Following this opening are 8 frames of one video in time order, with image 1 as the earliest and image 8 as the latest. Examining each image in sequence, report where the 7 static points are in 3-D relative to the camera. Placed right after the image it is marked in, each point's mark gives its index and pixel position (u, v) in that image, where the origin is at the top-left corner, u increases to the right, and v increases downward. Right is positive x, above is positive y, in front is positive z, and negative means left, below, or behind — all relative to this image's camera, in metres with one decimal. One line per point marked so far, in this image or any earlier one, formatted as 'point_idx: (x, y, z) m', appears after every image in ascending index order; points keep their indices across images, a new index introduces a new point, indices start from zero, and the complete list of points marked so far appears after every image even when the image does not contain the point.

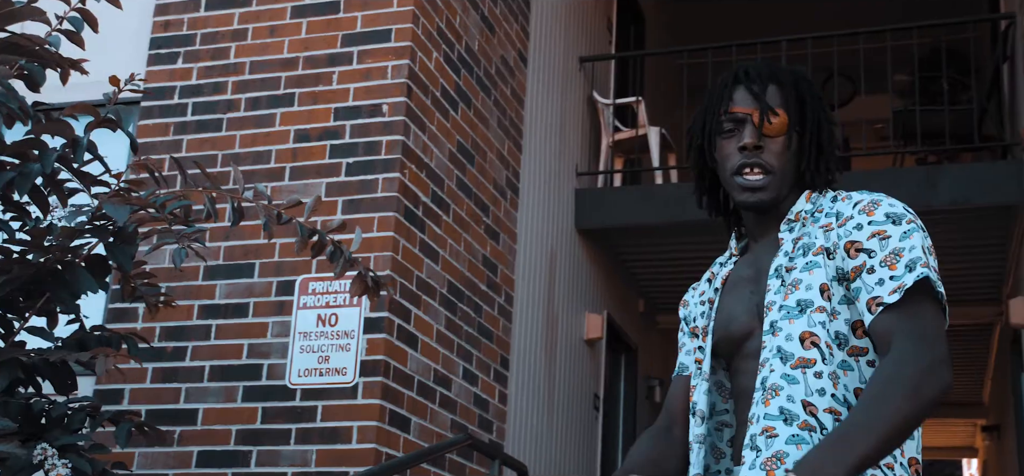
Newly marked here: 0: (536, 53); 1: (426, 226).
0: (+0.1, +1.1, +5.9) m
1: (-0.4, 0.0, +4.4) m
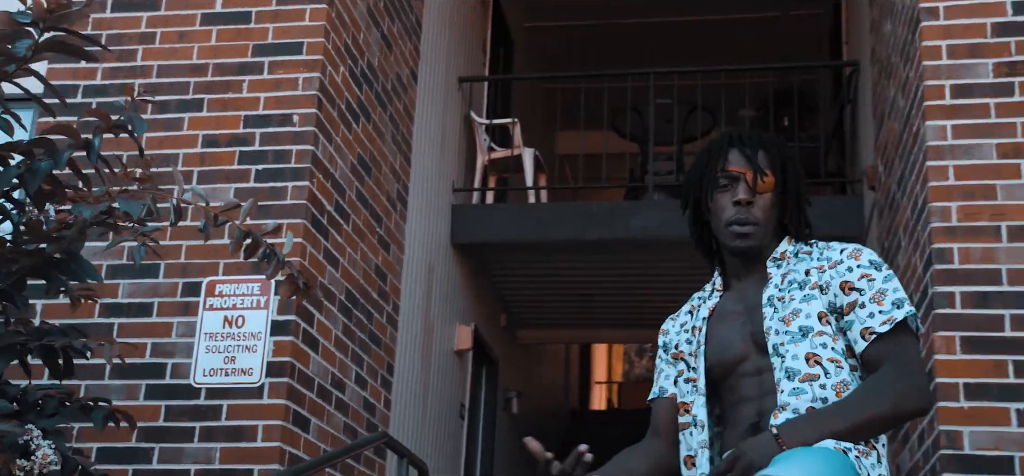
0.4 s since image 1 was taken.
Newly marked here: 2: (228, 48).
0: (-0.5, +1.0, +6.1) m
1: (-0.8, 0.0, +4.5) m
2: (-1.3, +0.9, +4.5) m
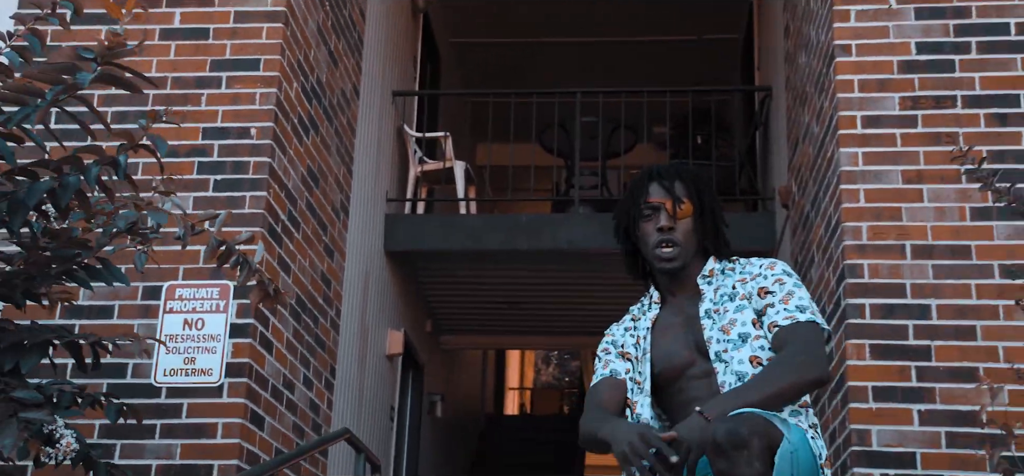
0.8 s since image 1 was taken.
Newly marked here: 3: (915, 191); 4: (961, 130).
0: (-0.9, +1.0, +6.3) m
1: (-1.1, 0.0, +4.7) m
2: (-1.5, +0.8, +4.6) m
3: (+1.8, +0.2, +4.3) m
4: (+2.0, +0.5, +4.3) m
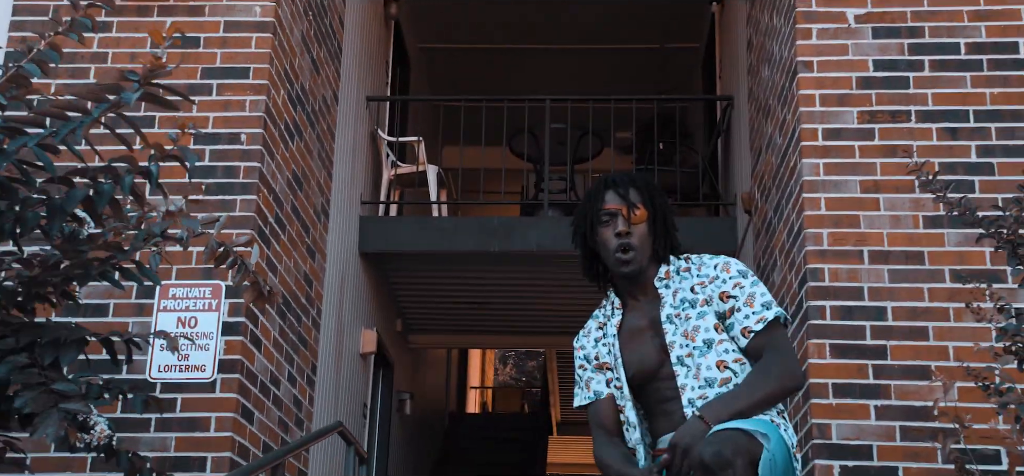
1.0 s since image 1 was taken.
0: (-1.1, +1.0, +6.5) m
1: (-1.2, 0.0, +4.8) m
2: (-1.6, +0.8, +4.8) m
3: (+1.7, +0.2, +4.6) m
4: (+1.9, +0.5, +4.7) m
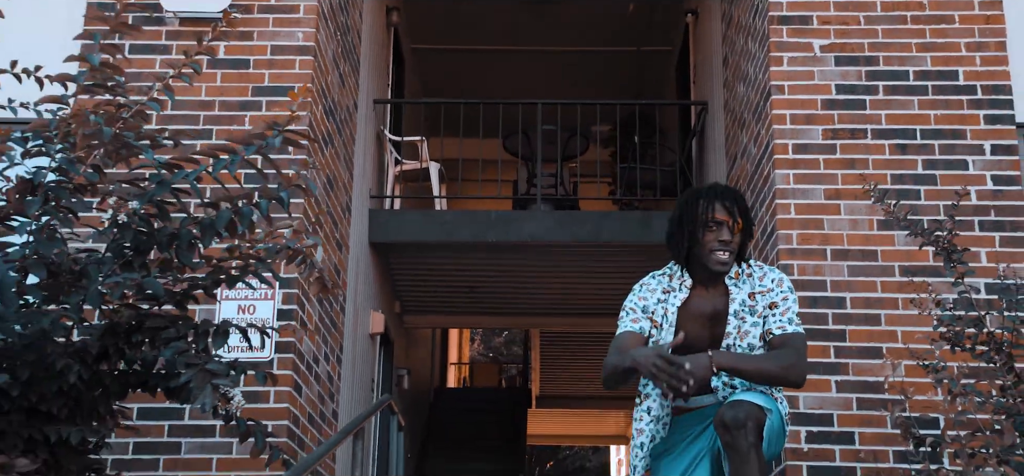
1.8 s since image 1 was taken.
0: (-1.1, +1.0, +7.1) m
1: (-1.1, 0.0, +5.5) m
2: (-1.6, +0.8, +5.4) m
3: (+1.8, +0.2, +5.4) m
4: (+2.0, +0.5, +5.4) m
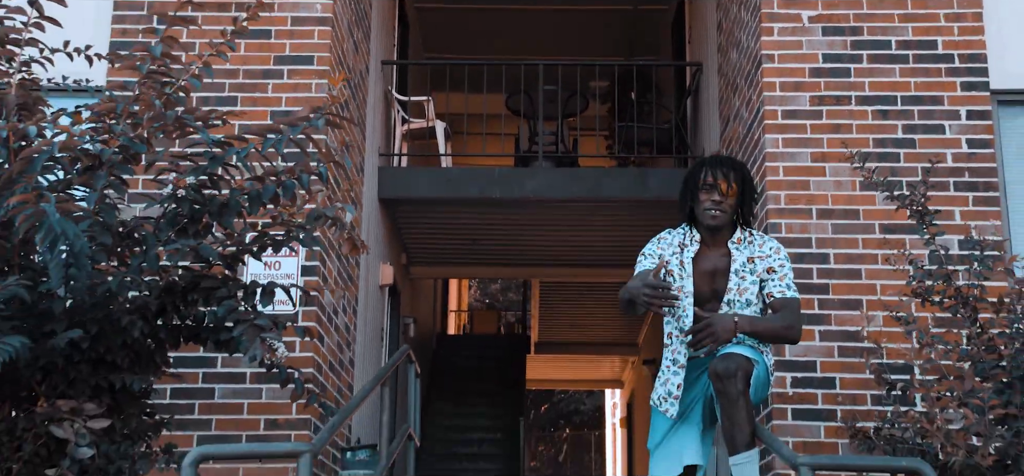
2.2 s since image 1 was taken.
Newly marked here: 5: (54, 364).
0: (-1.1, +1.4, +7.4) m
1: (-1.1, +0.2, +5.9) m
2: (-1.5, +1.1, +5.7) m
3: (+1.8, +0.4, +5.8) m
4: (+2.0, +0.7, +5.8) m
5: (-1.7, -0.5, +3.6) m
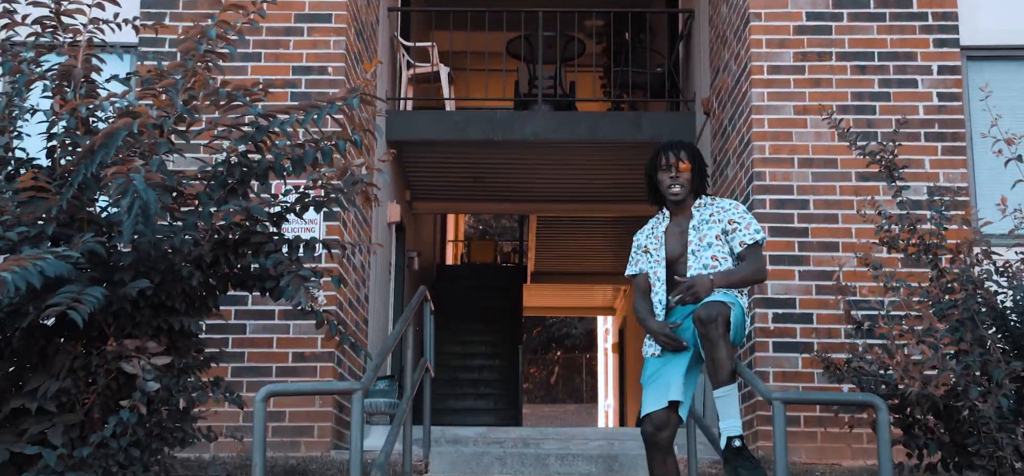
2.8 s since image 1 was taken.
0: (-1.1, +1.8, +7.8) m
1: (-1.0, +0.6, +6.3) m
2: (-1.5, +1.4, +6.1) m
3: (+1.9, +0.8, +6.2) m
4: (+2.1, +1.0, +6.2) m
5: (-1.6, -0.3, +4.1) m
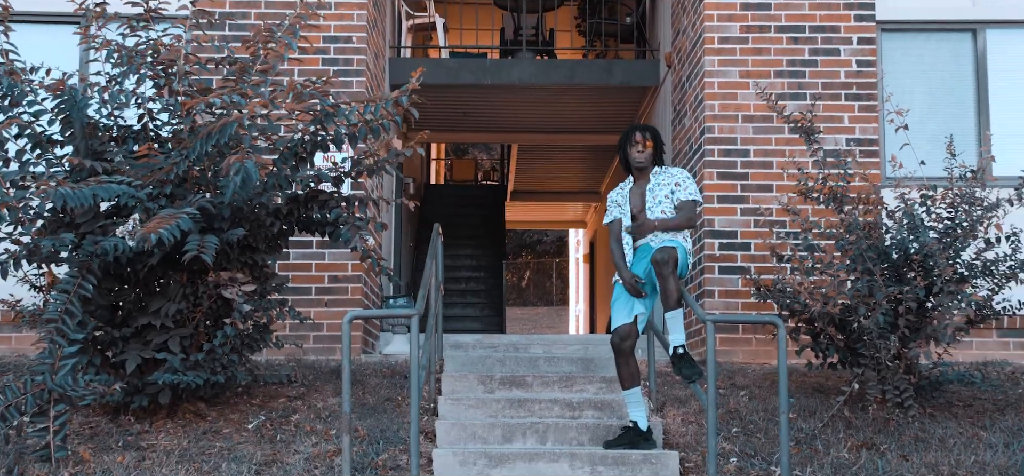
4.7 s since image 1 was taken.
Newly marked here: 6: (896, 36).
0: (-1.1, +2.4, +8.8) m
1: (-1.1, +1.0, +7.5) m
2: (-1.5, +1.8, +7.2) m
3: (+1.8, +1.2, +7.5) m
4: (+2.0, +1.5, +7.5) m
5: (-1.6, -0.1, +5.4) m
6: (+3.1, +1.6, +7.7) m
